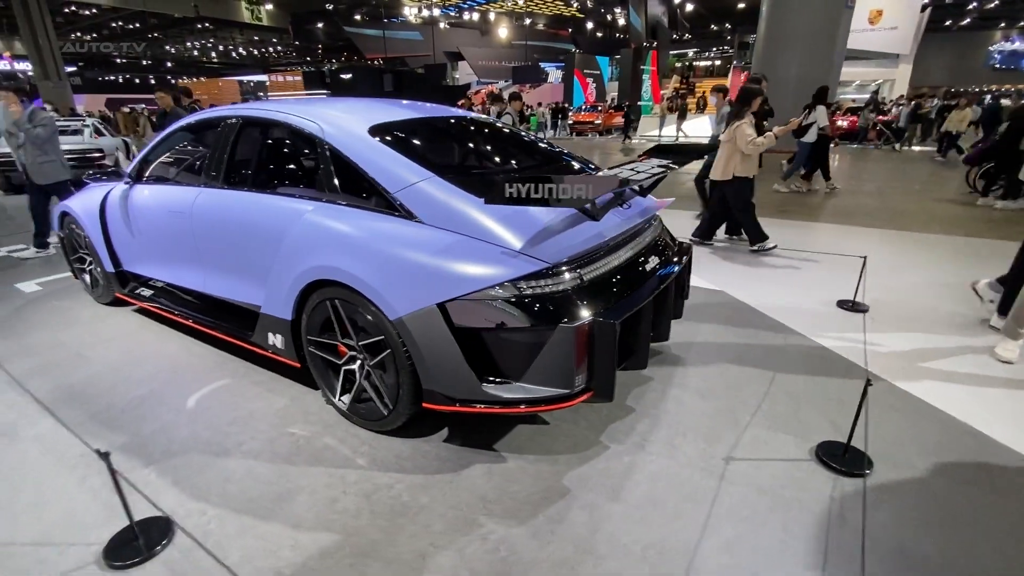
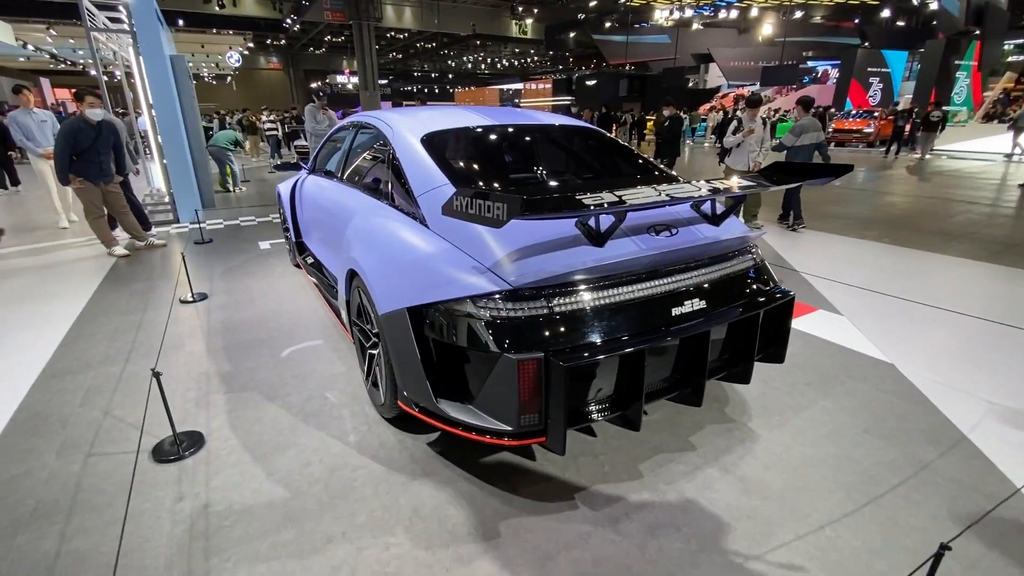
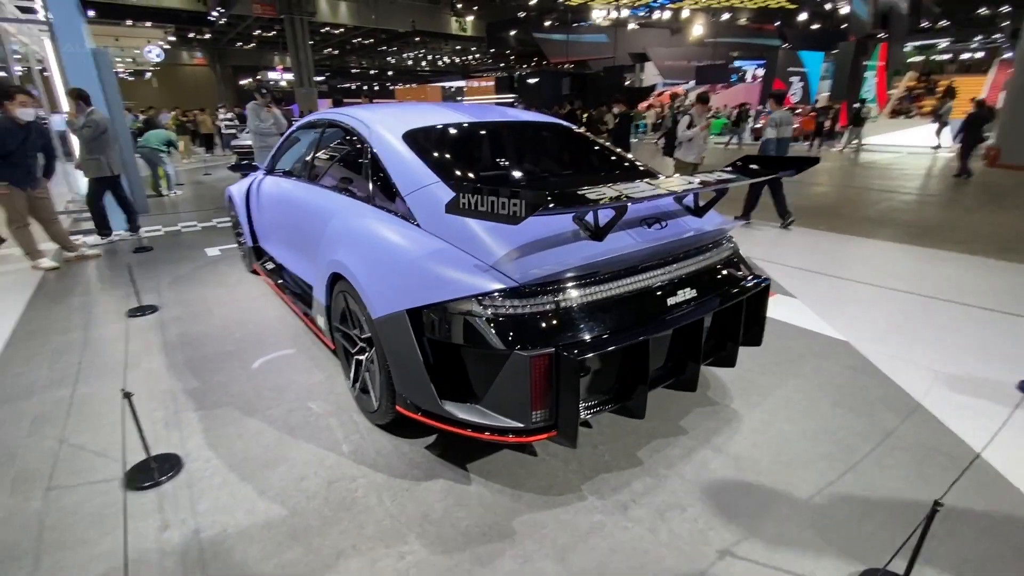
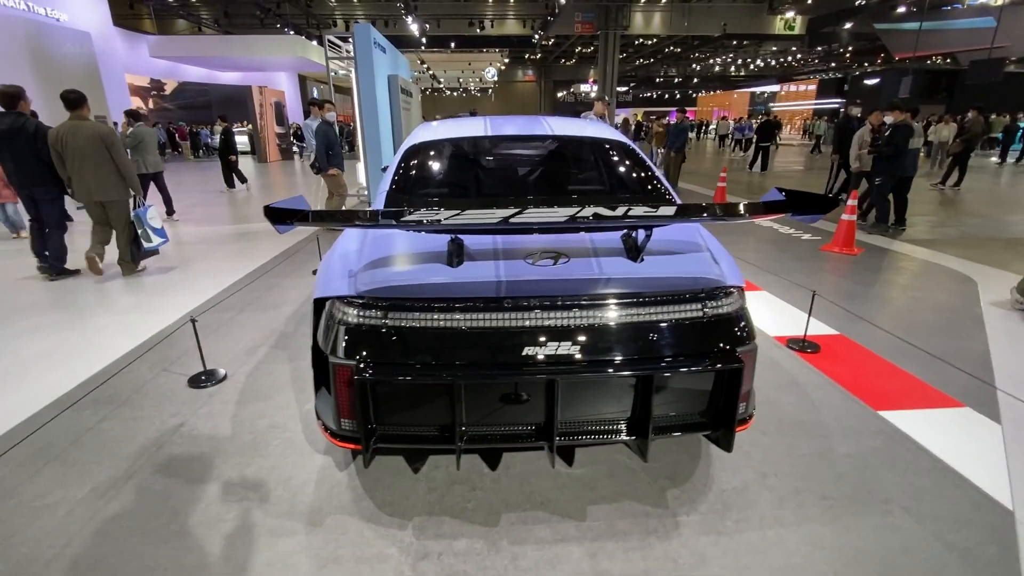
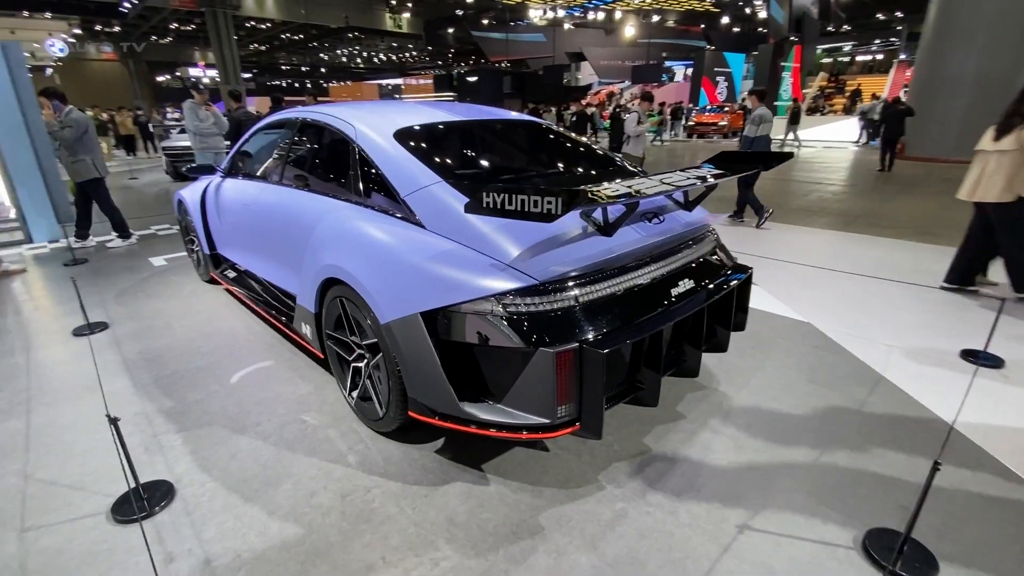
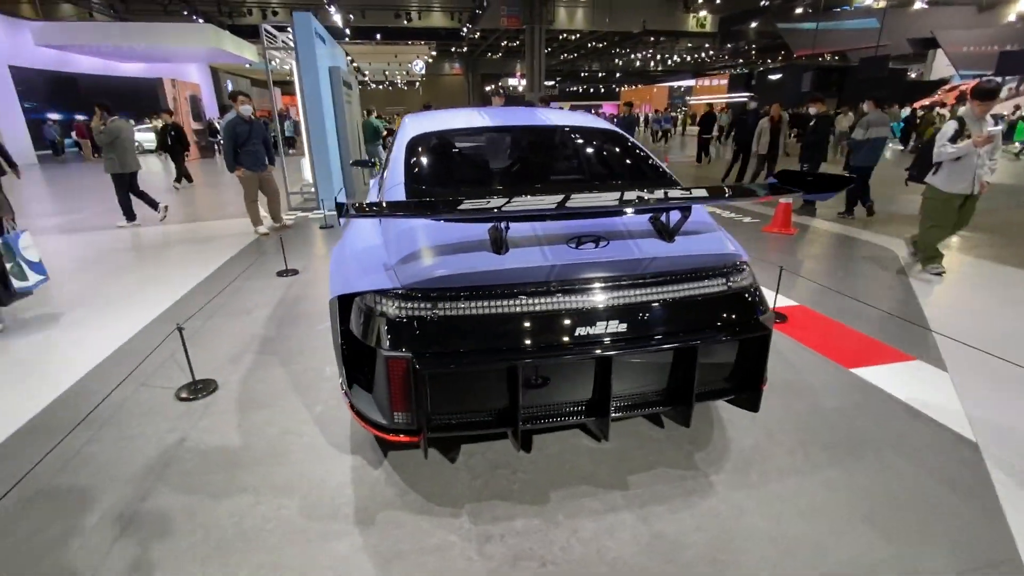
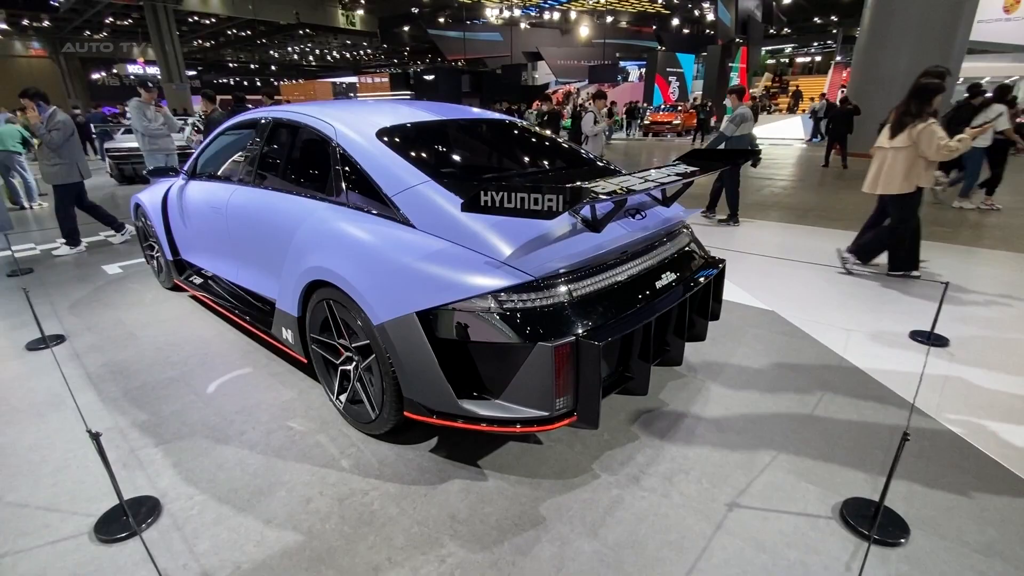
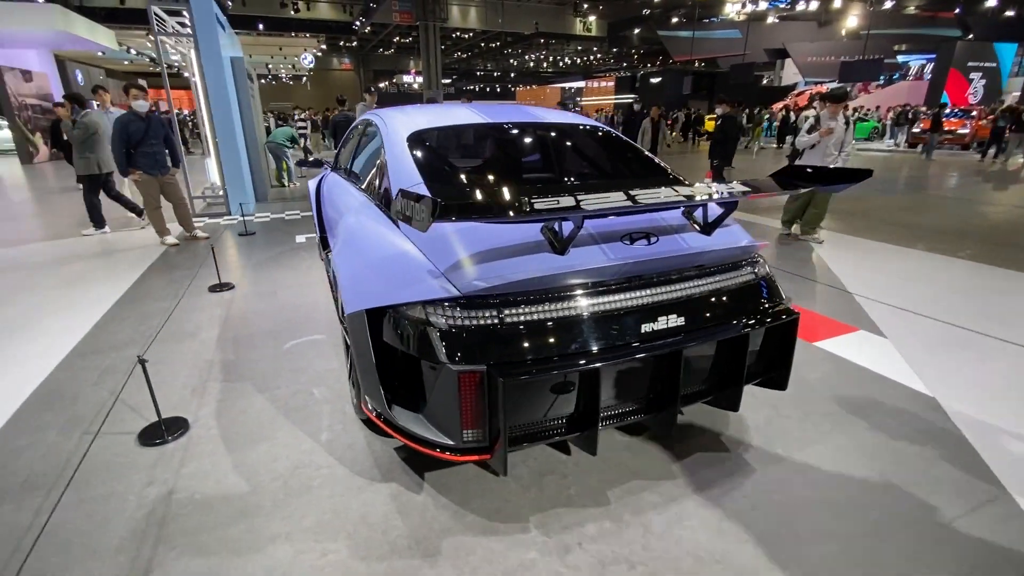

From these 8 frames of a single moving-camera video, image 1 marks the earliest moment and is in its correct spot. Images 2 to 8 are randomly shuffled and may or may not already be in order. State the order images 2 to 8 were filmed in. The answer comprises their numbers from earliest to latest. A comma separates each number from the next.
7, 5, 3, 2, 8, 6, 4
